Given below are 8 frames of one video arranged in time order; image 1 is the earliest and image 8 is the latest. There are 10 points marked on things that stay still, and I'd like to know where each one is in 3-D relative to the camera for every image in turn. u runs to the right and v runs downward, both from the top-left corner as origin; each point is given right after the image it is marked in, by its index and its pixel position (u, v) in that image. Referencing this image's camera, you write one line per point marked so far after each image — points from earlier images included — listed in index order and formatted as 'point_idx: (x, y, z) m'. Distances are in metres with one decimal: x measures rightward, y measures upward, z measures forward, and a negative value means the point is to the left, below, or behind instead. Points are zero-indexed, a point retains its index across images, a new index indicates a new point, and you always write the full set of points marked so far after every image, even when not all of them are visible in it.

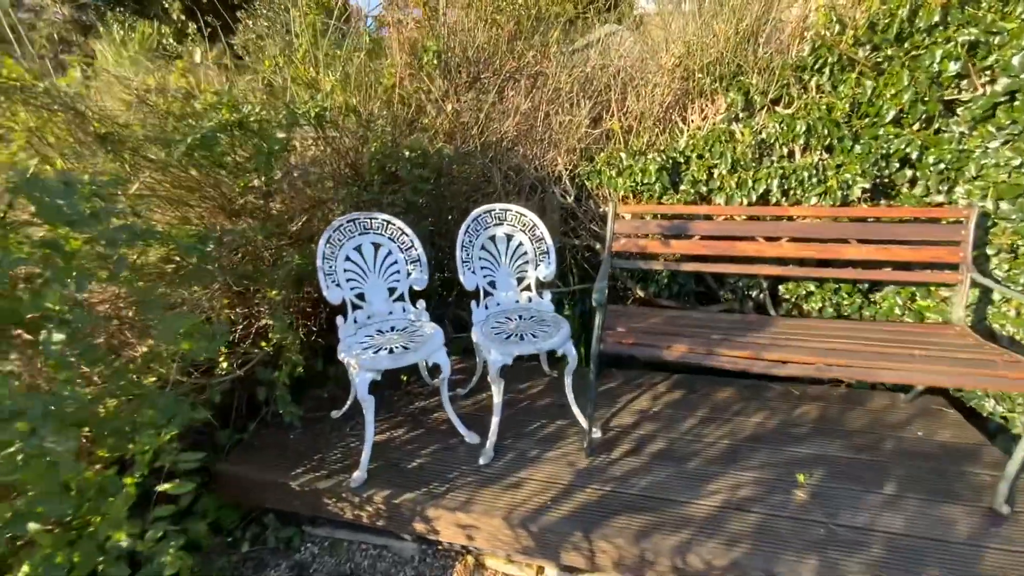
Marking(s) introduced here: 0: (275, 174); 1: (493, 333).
0: (-1.6, +0.7, +2.8) m
1: (-0.1, -0.3, +2.9) m
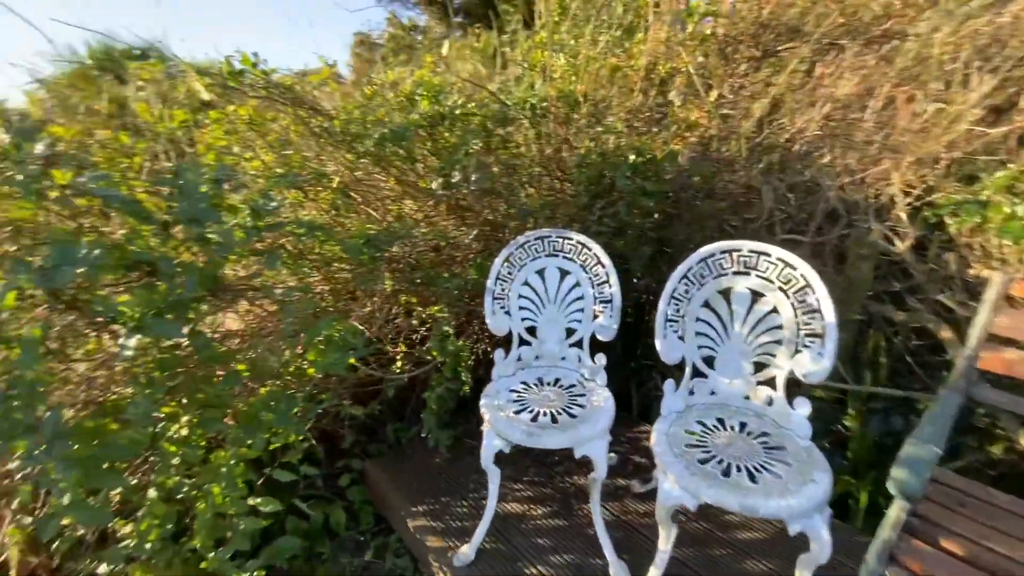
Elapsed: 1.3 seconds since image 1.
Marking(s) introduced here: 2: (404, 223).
0: (-0.3, +0.6, +2.5) m
1: (+0.7, -0.7, +1.9) m
2: (-0.6, +0.4, +2.6) m
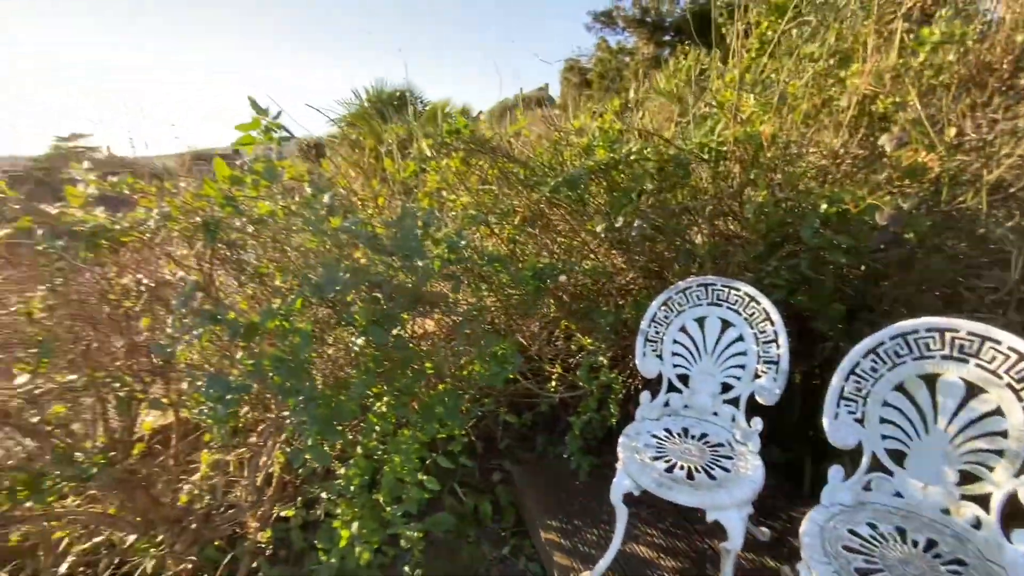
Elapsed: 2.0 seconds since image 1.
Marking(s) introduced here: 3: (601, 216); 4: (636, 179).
0: (+0.6, +0.4, +2.7) m
1: (+1.2, -0.9, +1.6) m
2: (+0.4, +0.2, +2.8) m
3: (+0.5, +0.4, +2.7) m
4: (+0.7, +0.6, +2.6) m
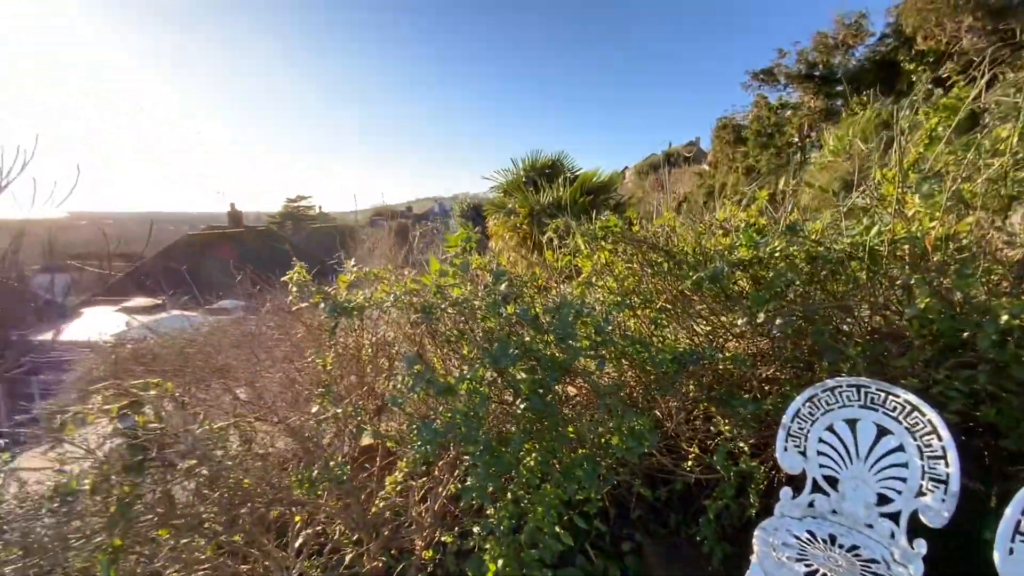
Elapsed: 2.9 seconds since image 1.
0: (+1.5, -0.2, +2.8) m
1: (+1.7, -1.4, +1.5) m
2: (+1.3, -0.4, +3.0) m
3: (+1.5, -0.1, +2.9) m
4: (+1.6, +0.1, +2.7) m
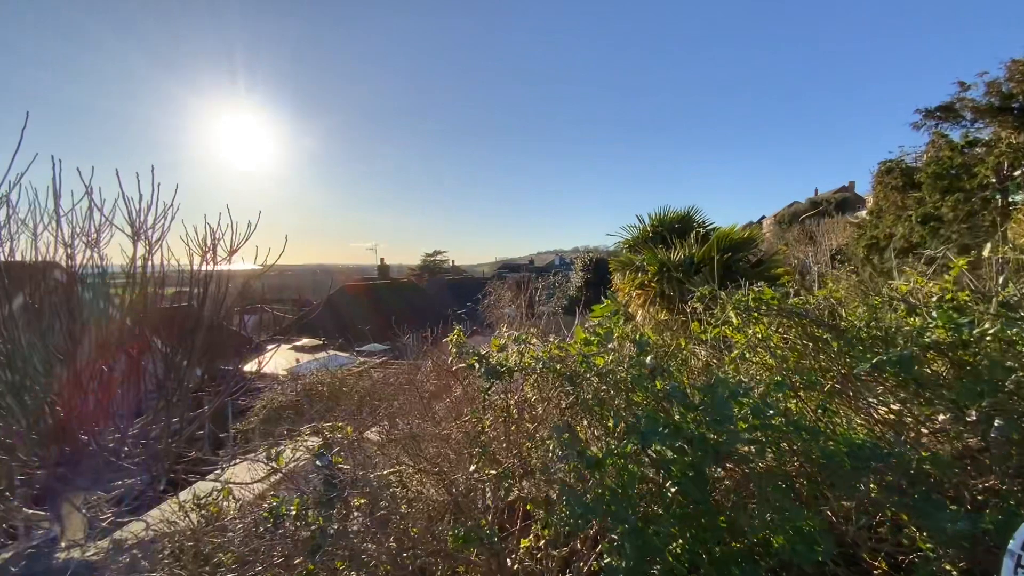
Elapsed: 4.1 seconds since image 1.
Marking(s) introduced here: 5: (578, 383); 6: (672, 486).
0: (+2.4, -0.6, +2.3) m
1: (+2.1, -1.7, +0.9) m
2: (+2.2, -0.9, +2.6) m
3: (+2.3, -0.6, +2.4) m
4: (+2.5, -0.4, +2.3) m
5: (+0.4, -0.6, +2.7) m
6: (+0.9, -1.1, +2.5) m
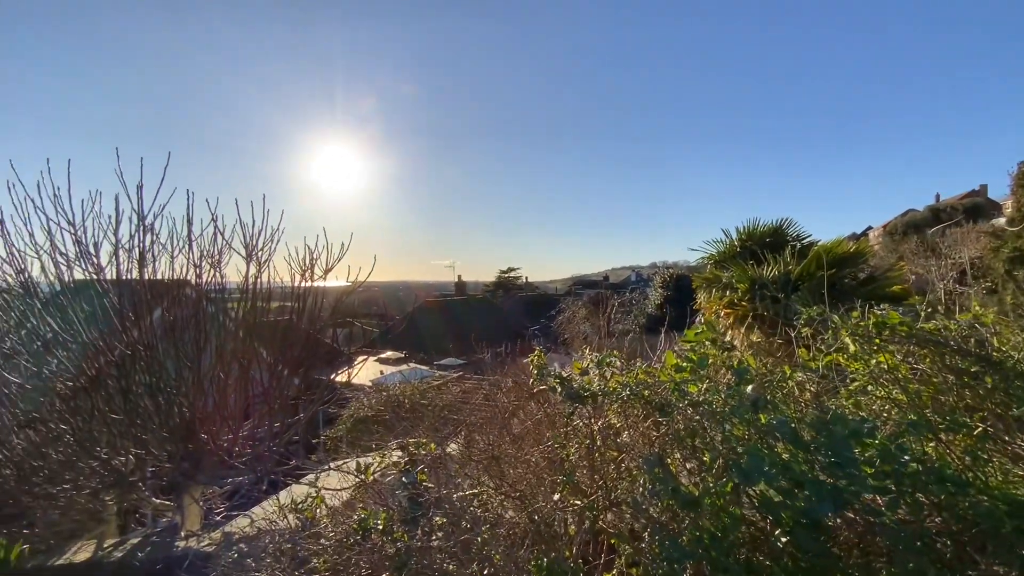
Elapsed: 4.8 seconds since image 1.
0: (+2.8, -0.8, +1.8) m
1: (+2.3, -1.7, +0.5) m
2: (+2.7, -1.0, +2.1) m
3: (+2.8, -0.7, +1.9) m
4: (+2.9, -0.5, +1.8) m
5: (+0.9, -0.7, +2.5) m
6: (+1.3, -1.2, +2.2) m
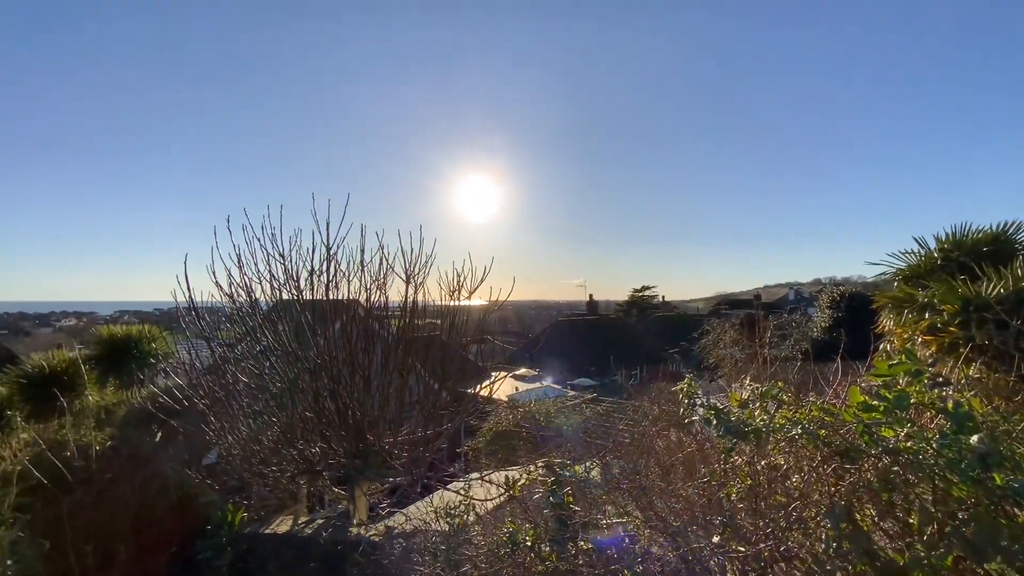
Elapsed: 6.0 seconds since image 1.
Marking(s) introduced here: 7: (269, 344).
0: (+3.3, -0.8, +0.9) m
1: (+2.4, -1.8, -0.3) m
2: (+3.2, -1.1, +1.2) m
3: (+3.3, -0.8, +1.1) m
4: (+3.3, -0.6, +0.9) m
5: (+1.7, -0.8, +2.2) m
6: (+2.0, -1.3, +1.7) m
7: (-4.1, -0.9, +7.4) m
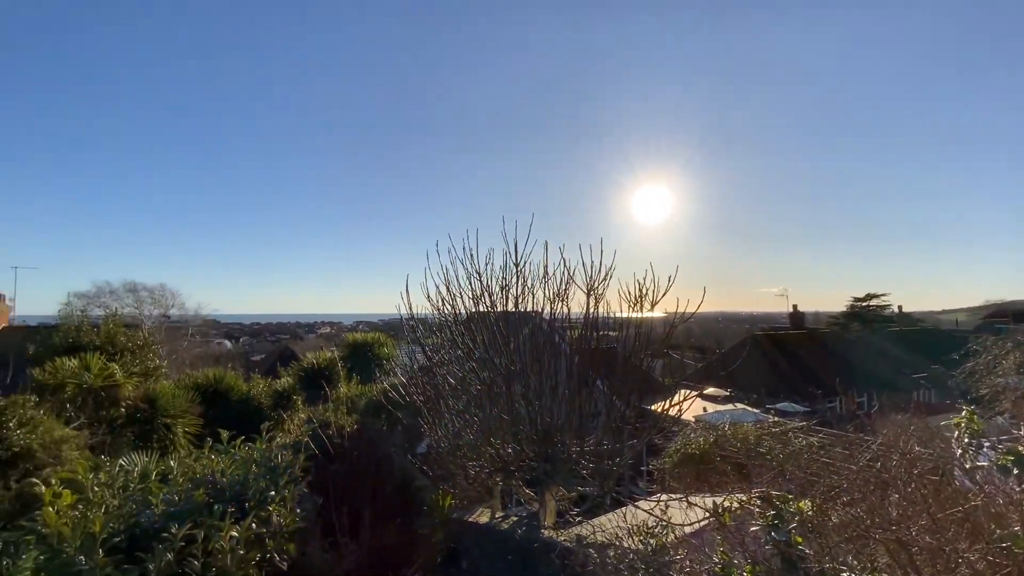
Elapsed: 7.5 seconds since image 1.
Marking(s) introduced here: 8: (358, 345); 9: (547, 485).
0: (+3.5, -0.8, -0.4) m
1: (+2.3, -1.7, -1.2) m
2: (+3.6, -1.0, -0.1) m
3: (+3.6, -0.7, -0.3) m
4: (+3.6, -0.5, -0.4) m
5: (+2.5, -0.8, +1.4) m
6: (+2.6, -1.3, +0.8) m
7: (-0.8, -1.2, +8.4) m
8: (-4.6, -1.7, +13.4) m
9: (+0.6, -3.3, +7.4) m
